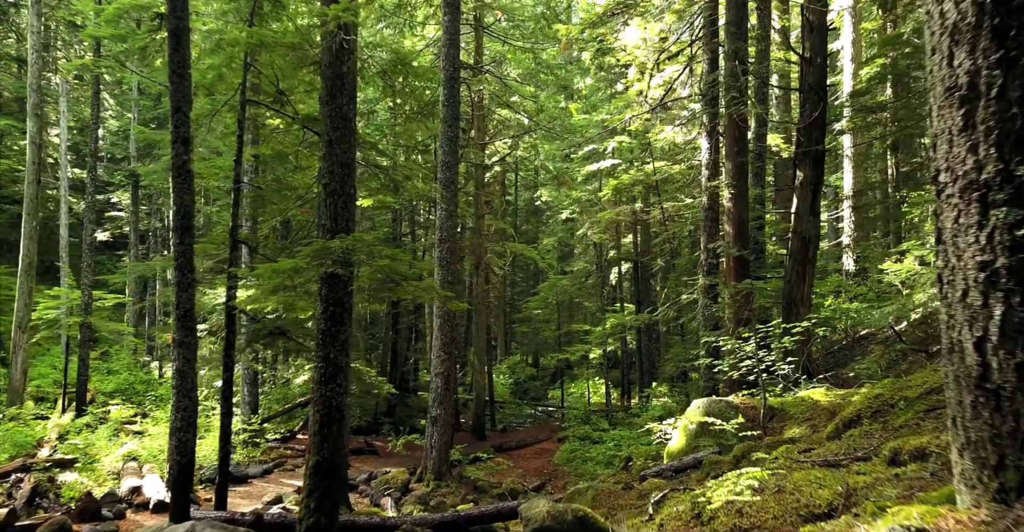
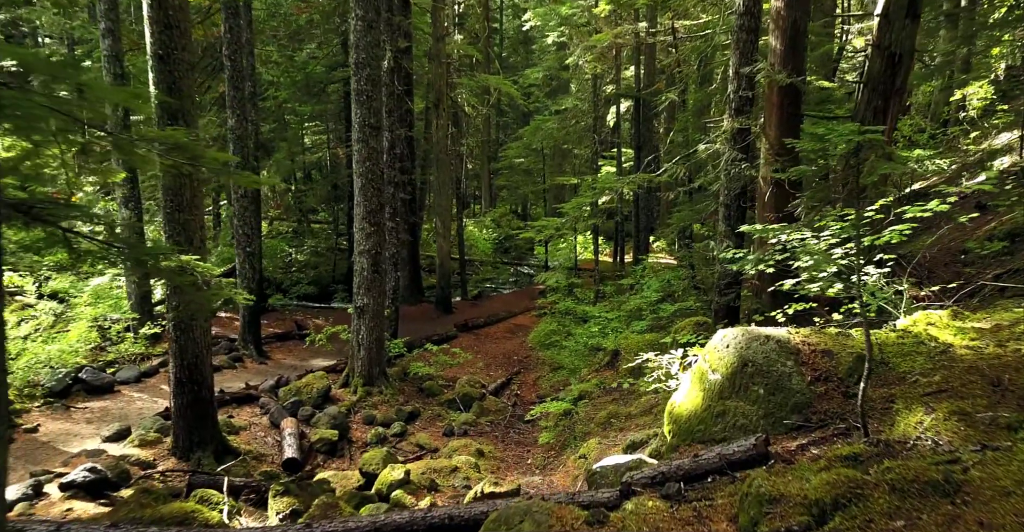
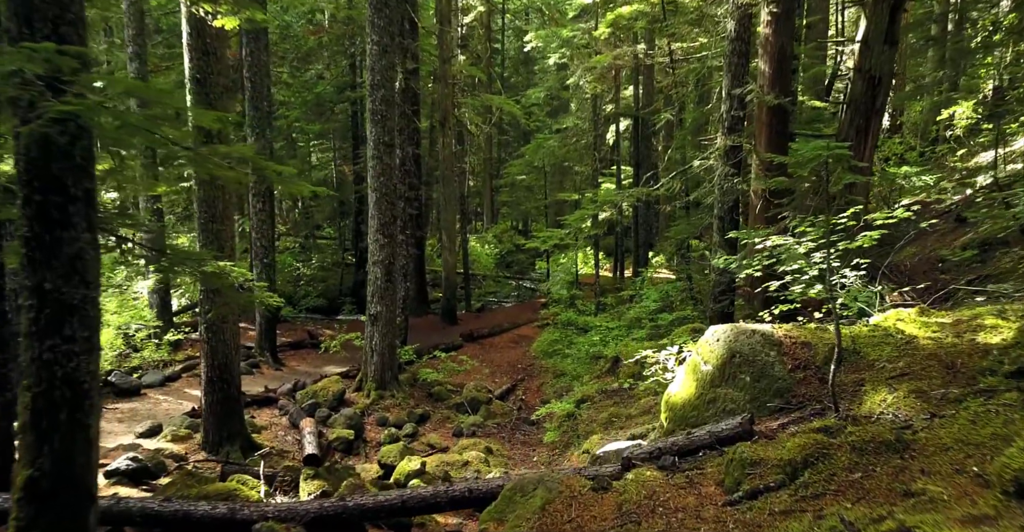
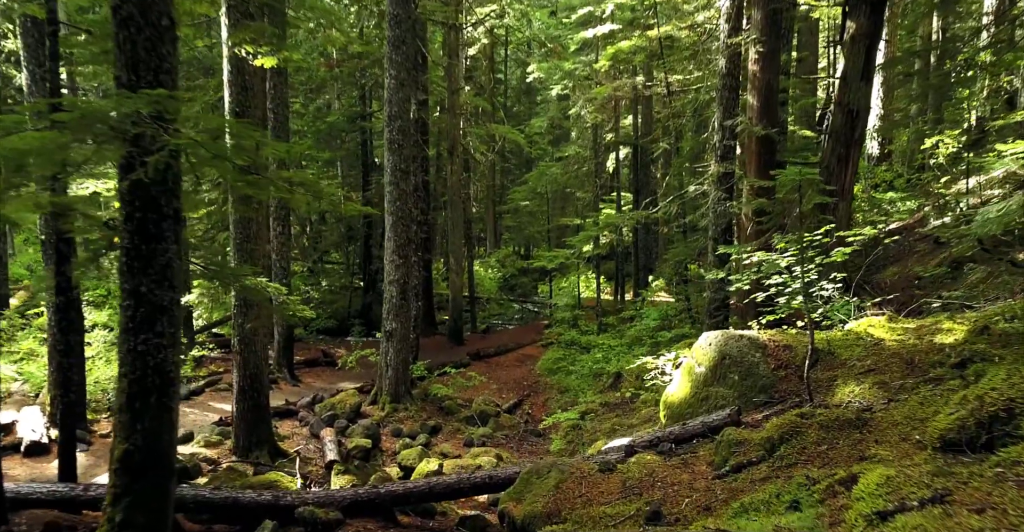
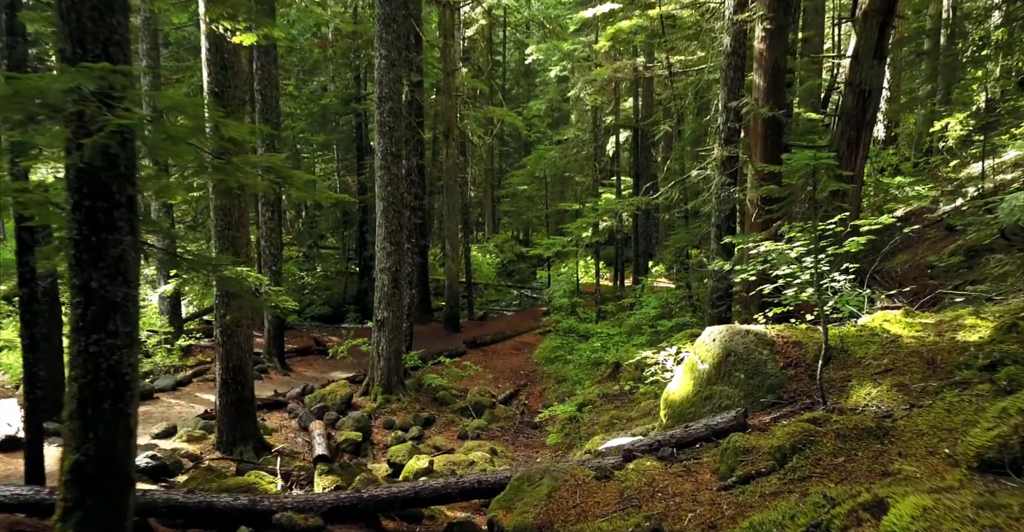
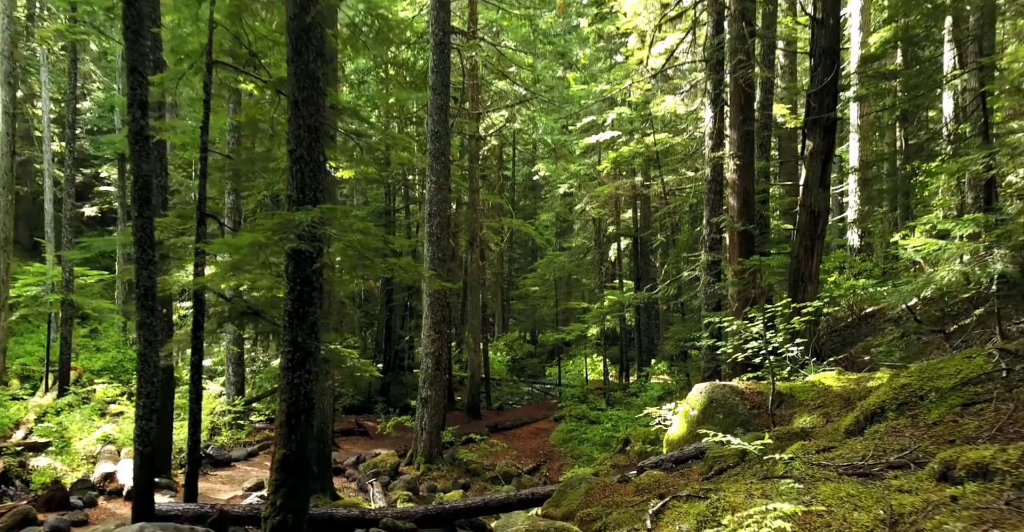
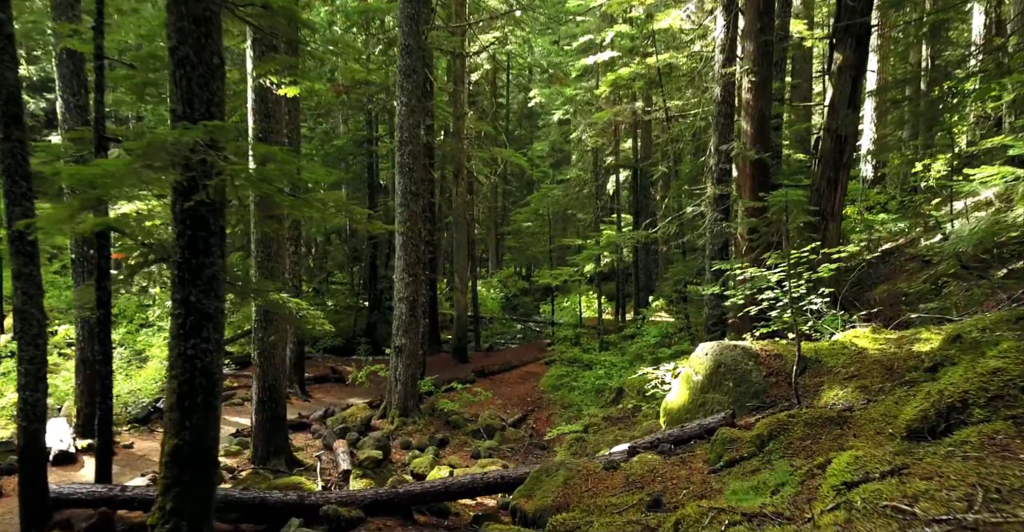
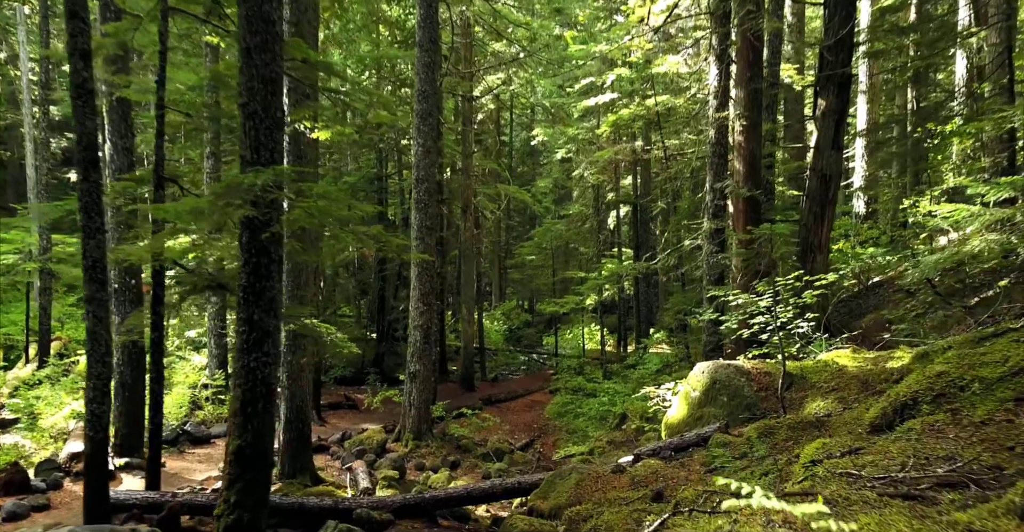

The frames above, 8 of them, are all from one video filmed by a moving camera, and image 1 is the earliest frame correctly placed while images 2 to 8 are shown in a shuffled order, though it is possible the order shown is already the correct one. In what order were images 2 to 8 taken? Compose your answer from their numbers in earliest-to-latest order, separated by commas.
6, 8, 7, 4, 5, 3, 2
